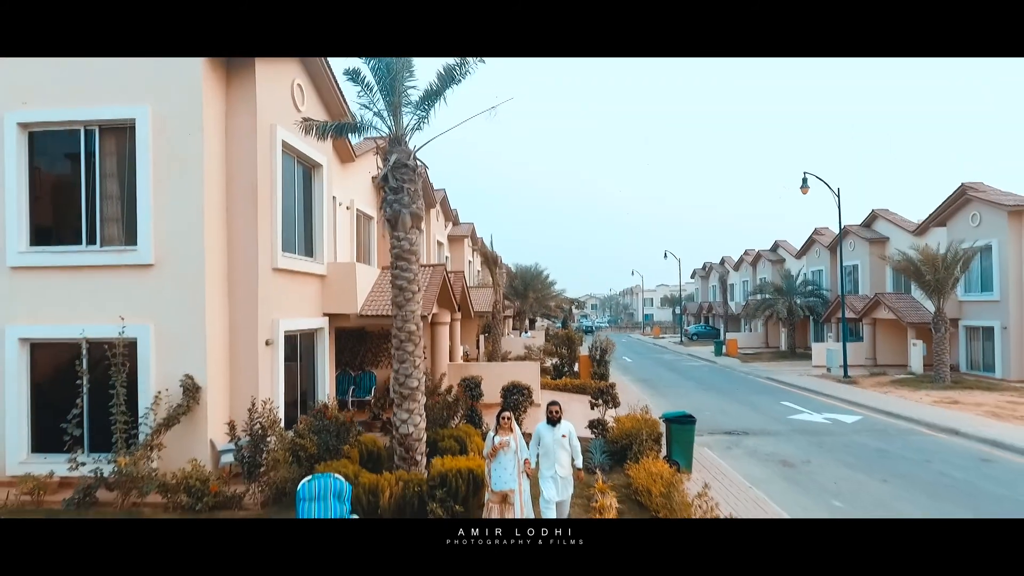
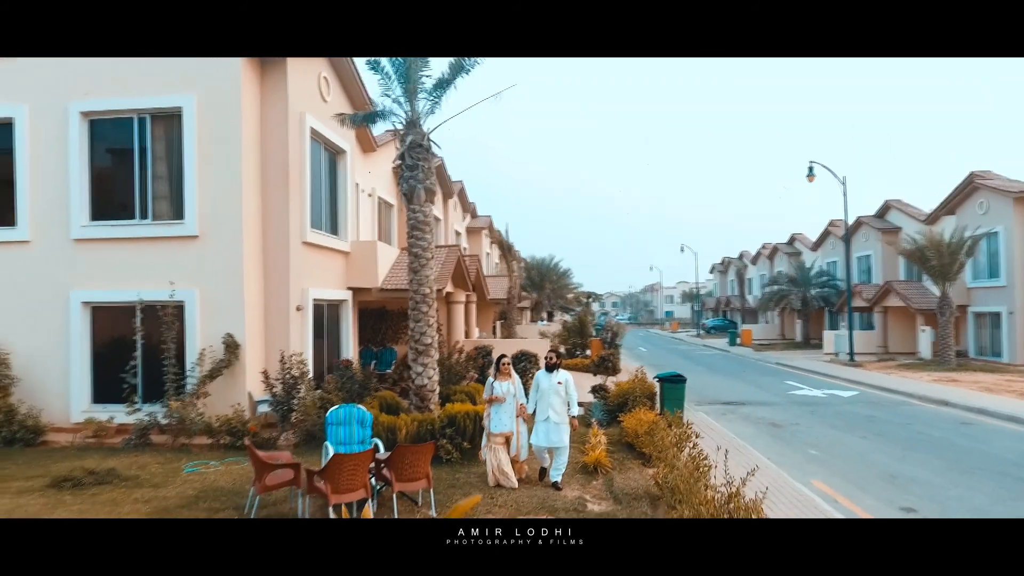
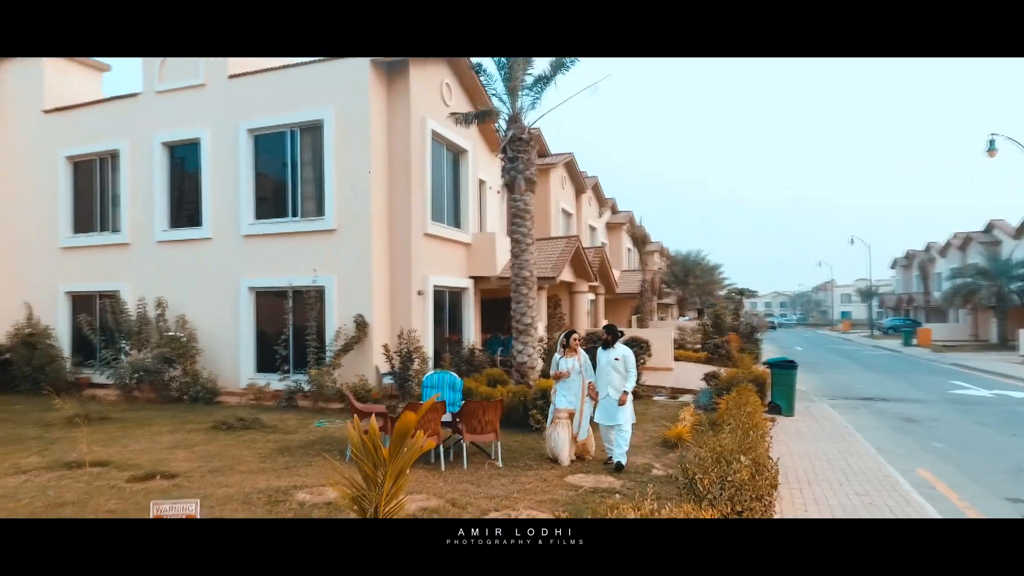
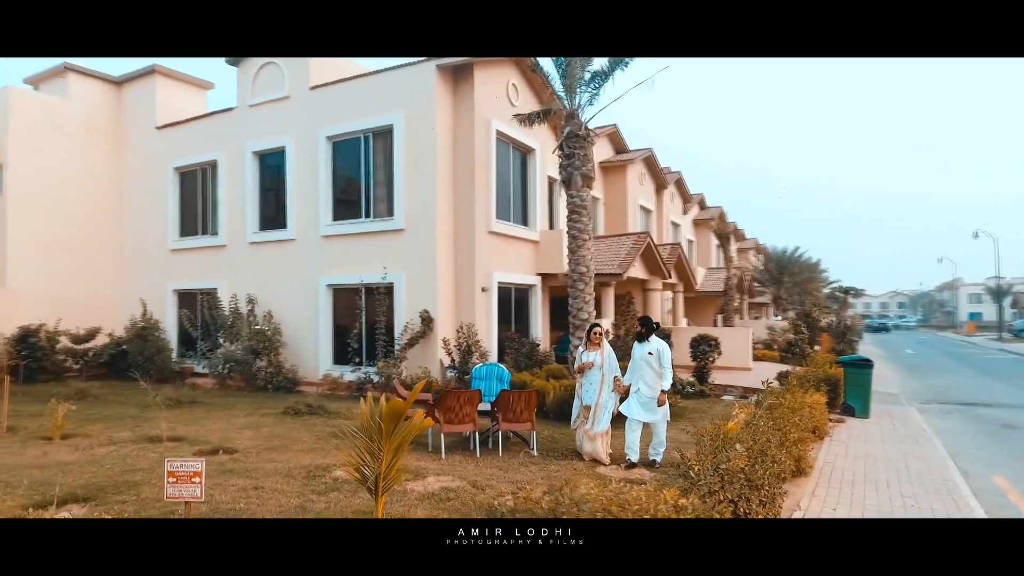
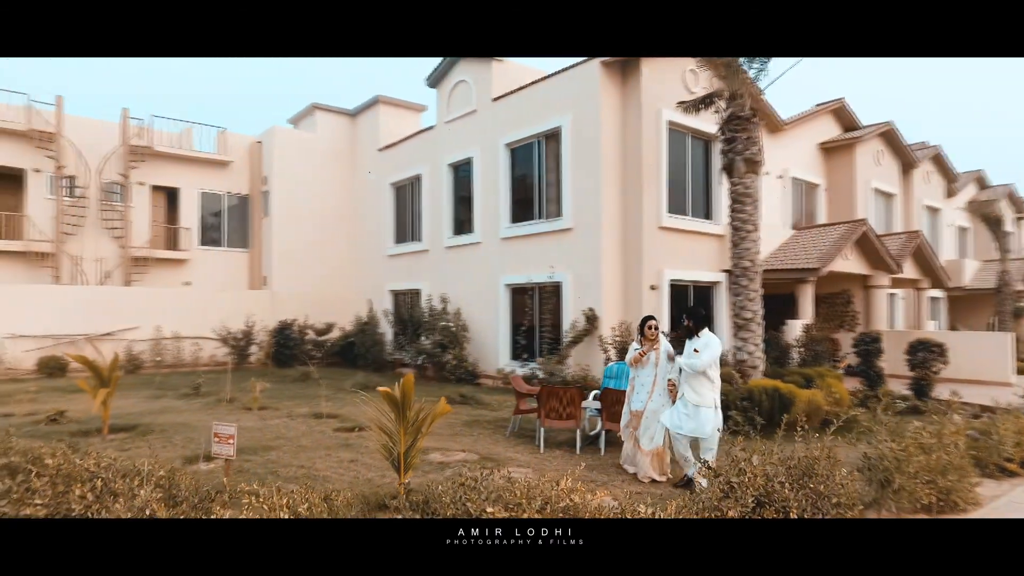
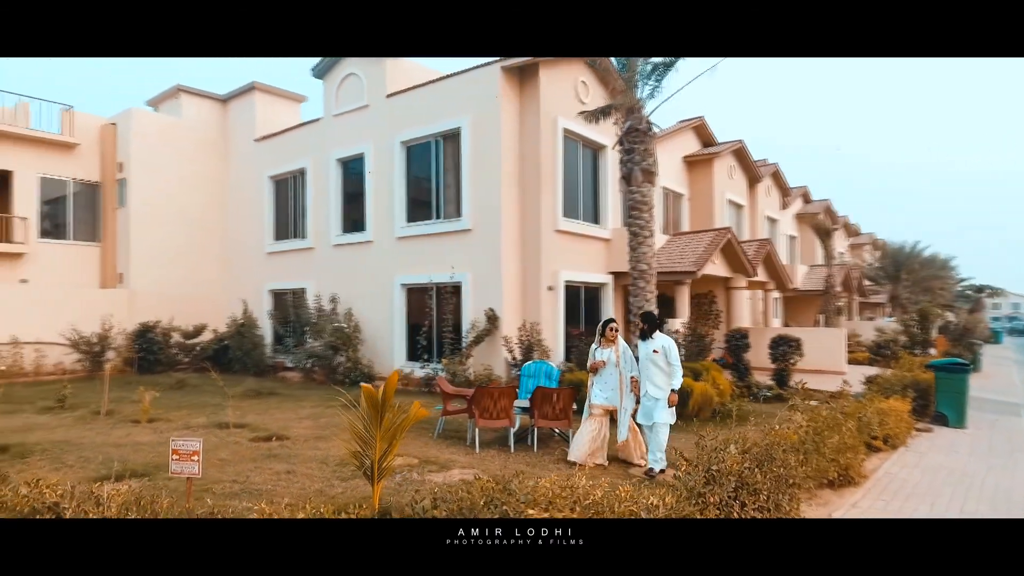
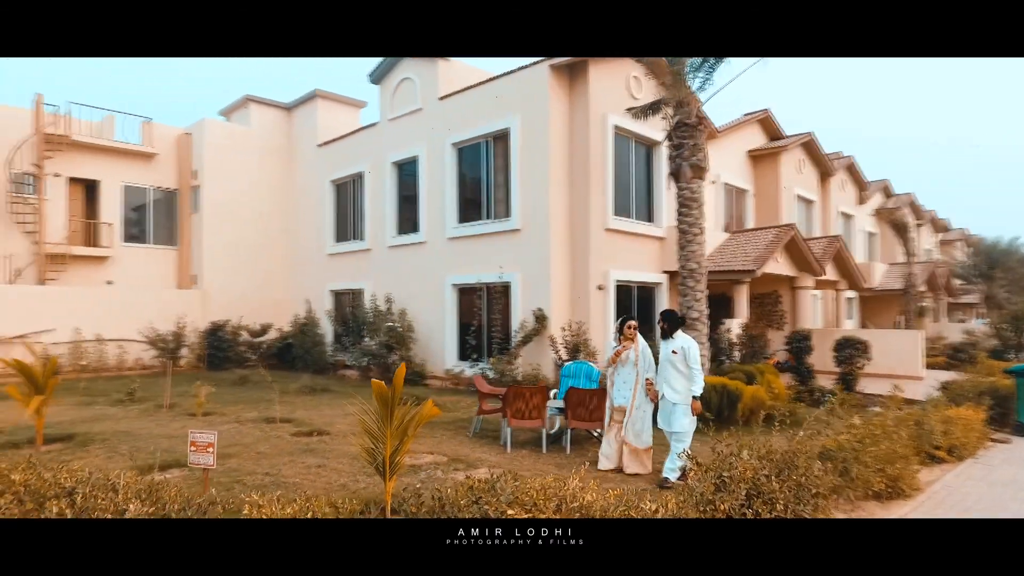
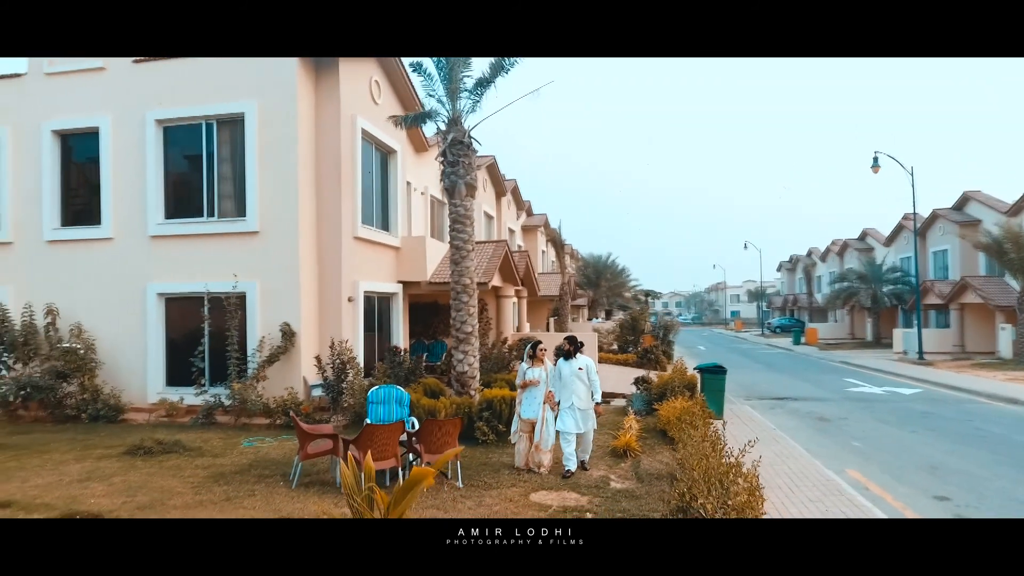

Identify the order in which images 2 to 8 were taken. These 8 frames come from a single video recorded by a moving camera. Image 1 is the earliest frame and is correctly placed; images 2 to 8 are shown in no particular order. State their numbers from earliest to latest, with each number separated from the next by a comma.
2, 8, 3, 4, 6, 7, 5
